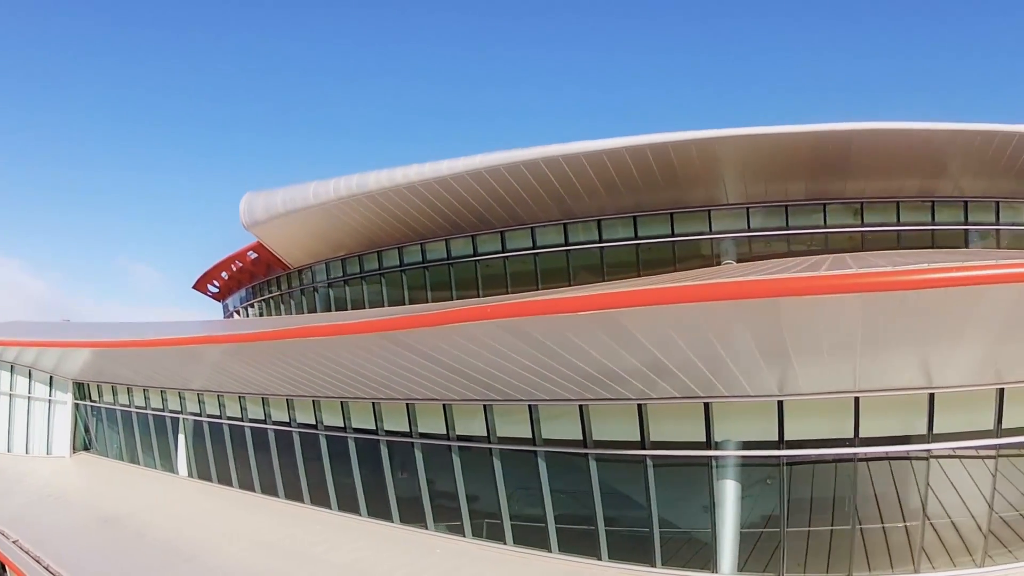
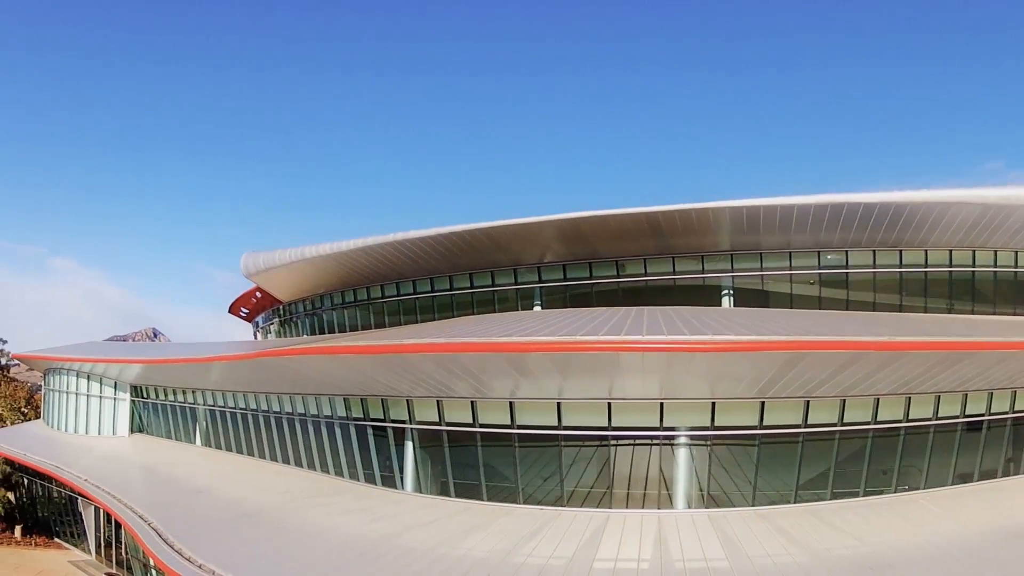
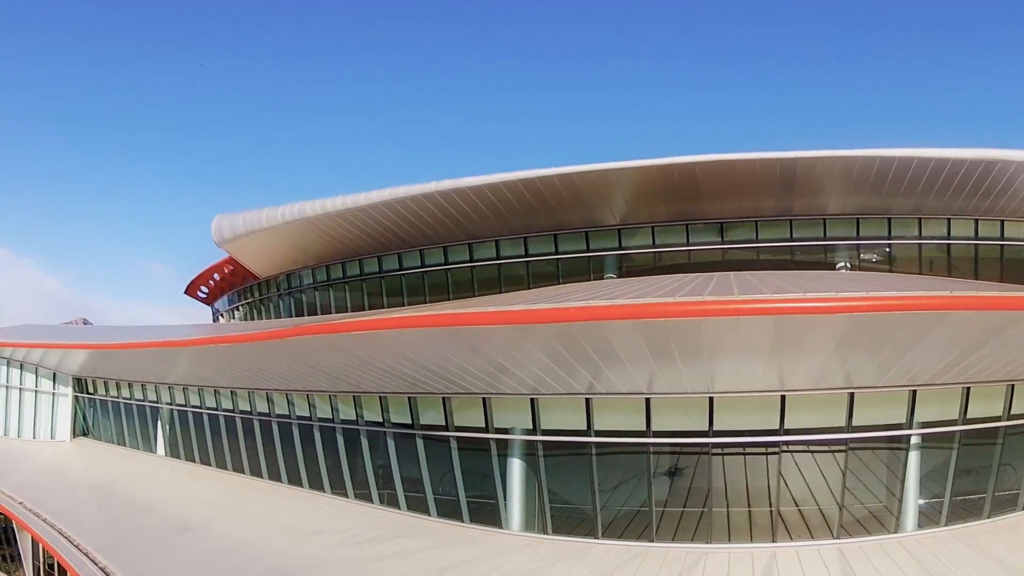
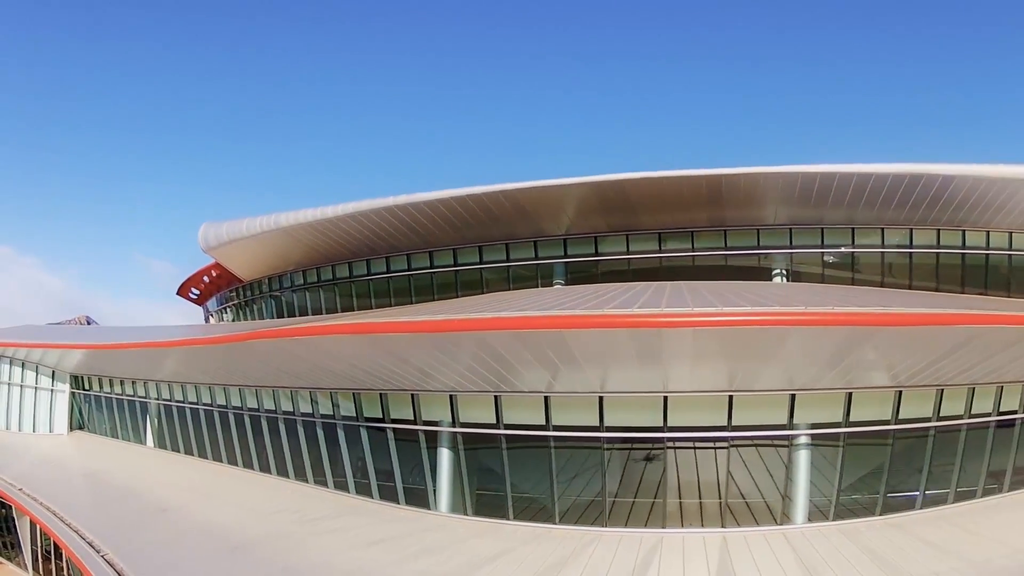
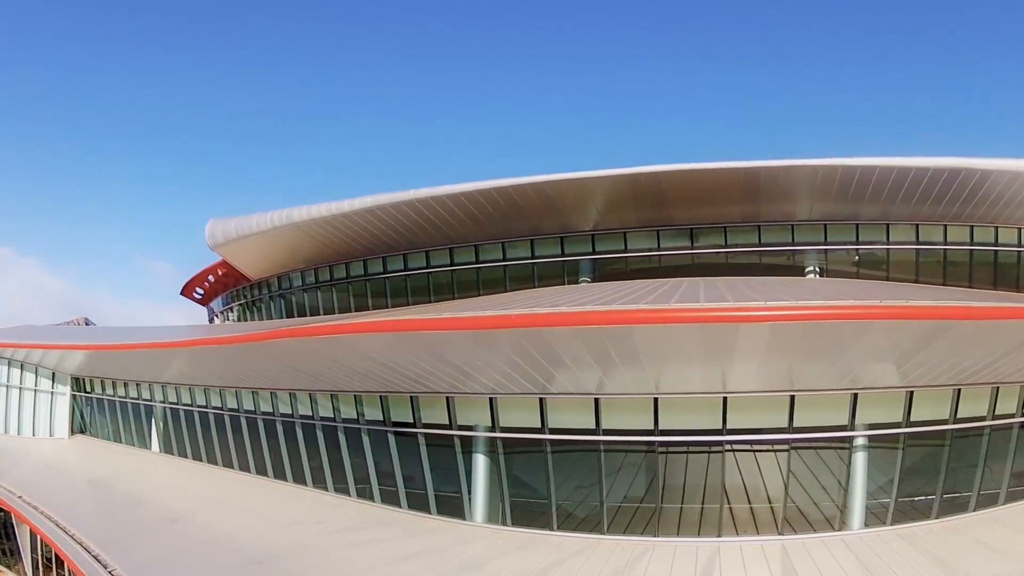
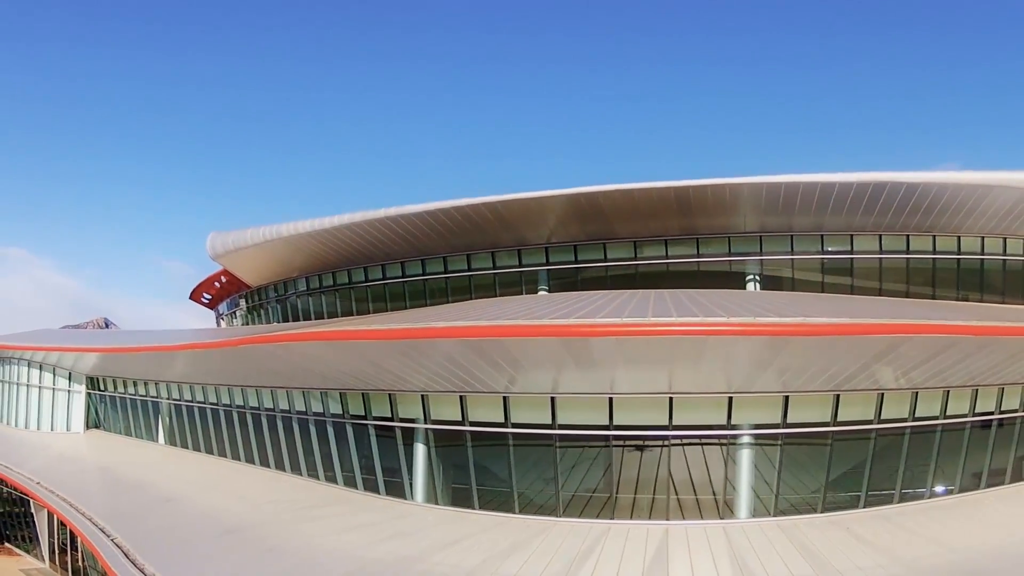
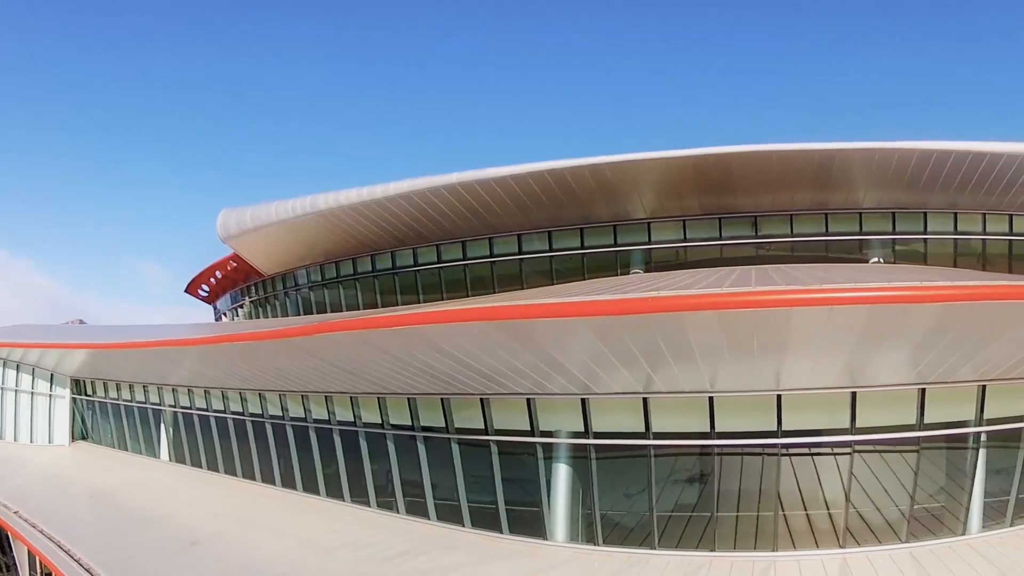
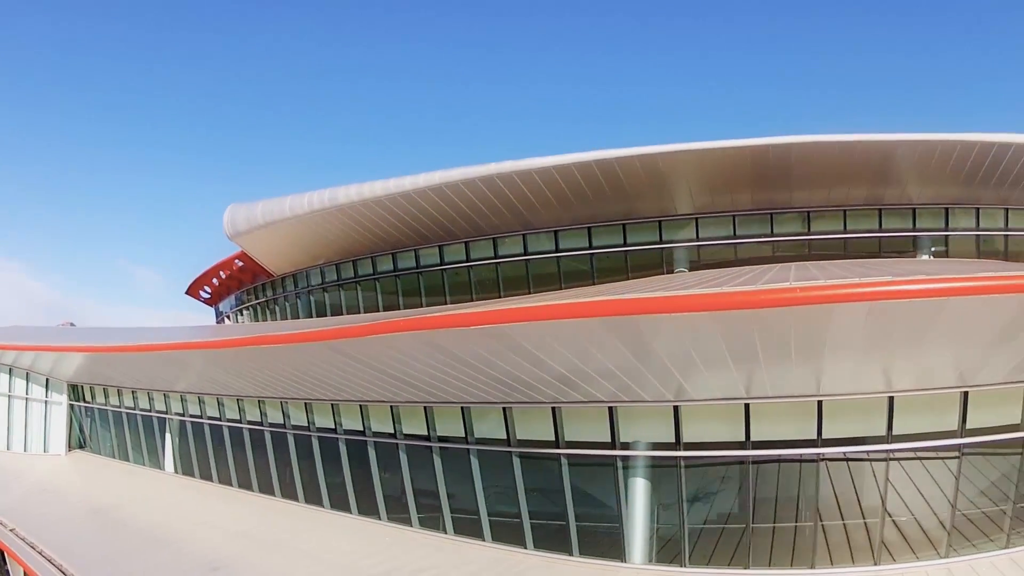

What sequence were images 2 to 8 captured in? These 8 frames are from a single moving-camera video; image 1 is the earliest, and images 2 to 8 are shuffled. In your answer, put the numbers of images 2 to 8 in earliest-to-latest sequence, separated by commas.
8, 7, 3, 5, 4, 6, 2
